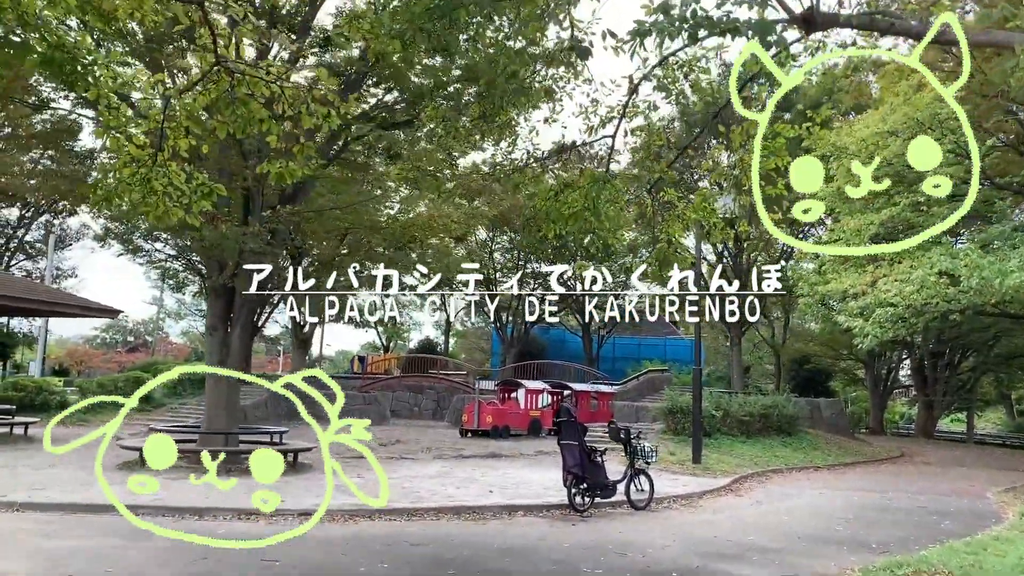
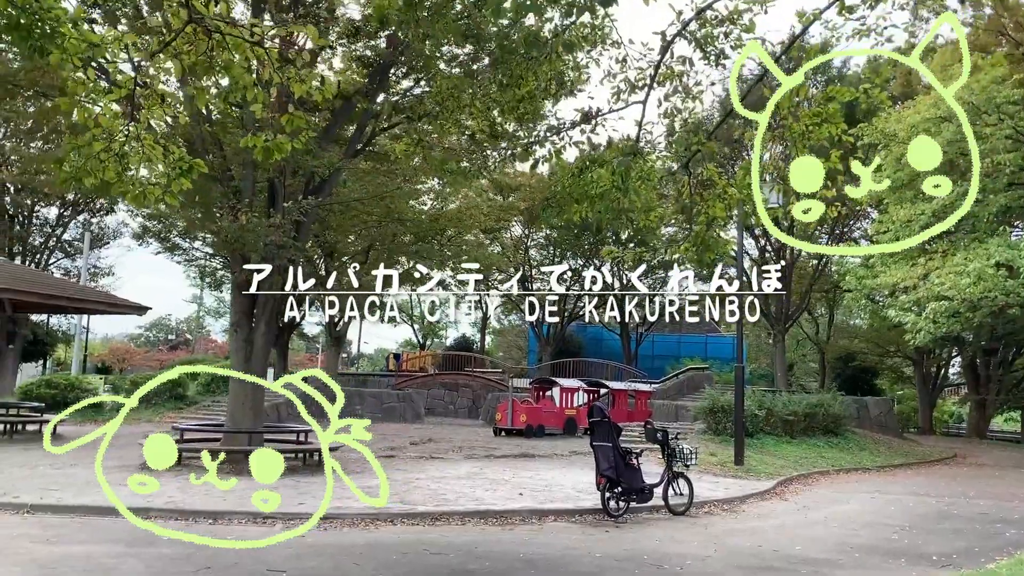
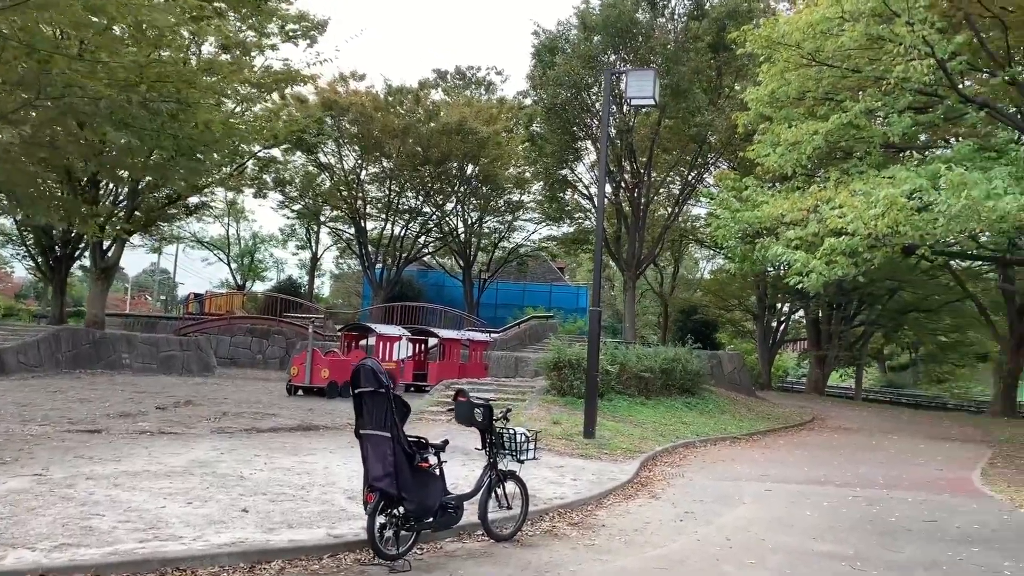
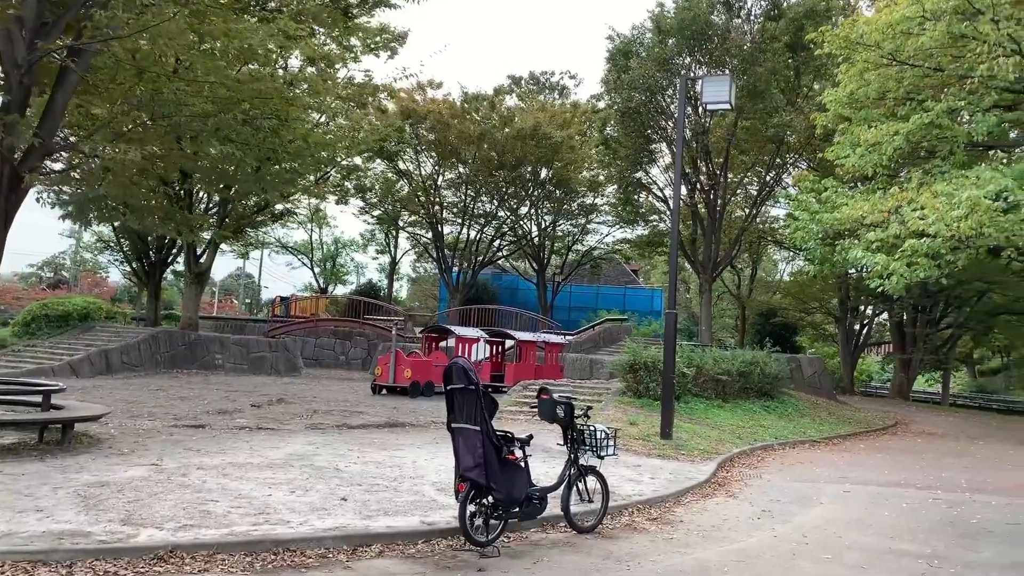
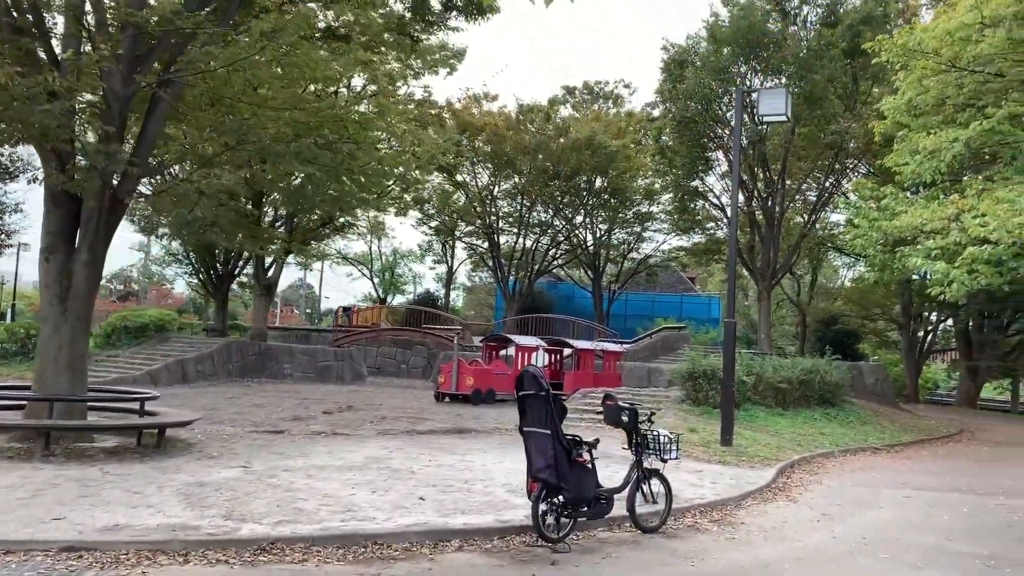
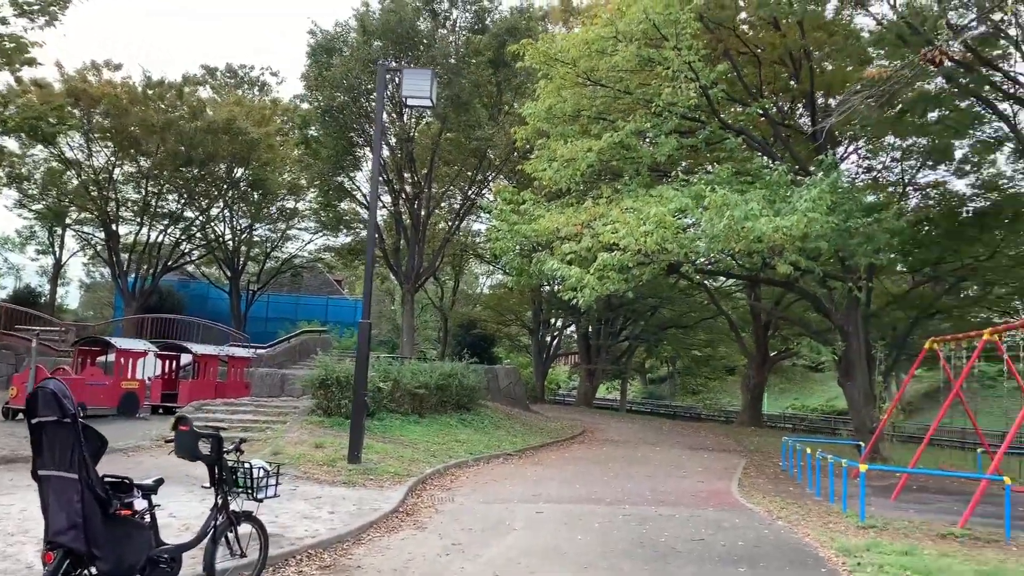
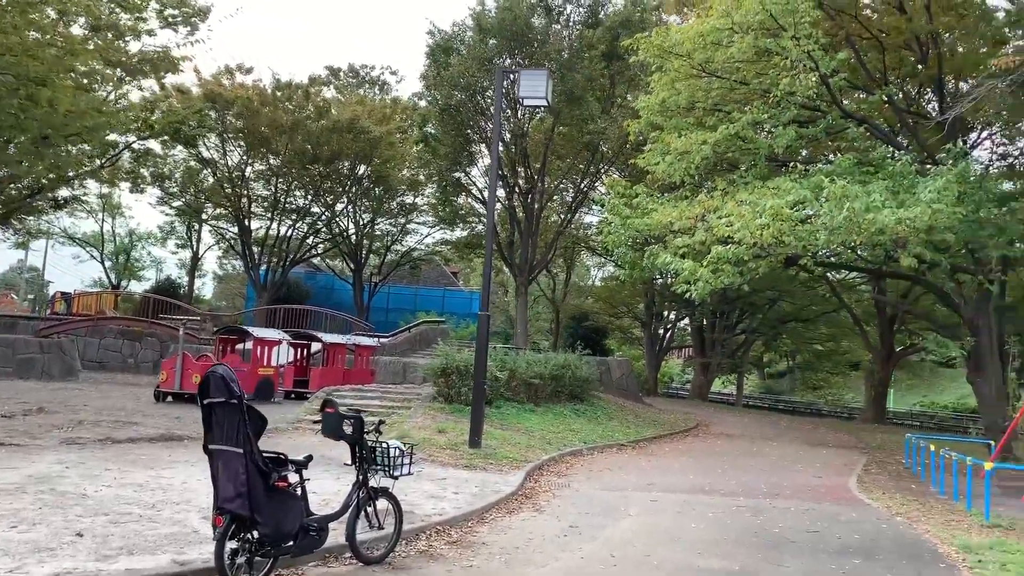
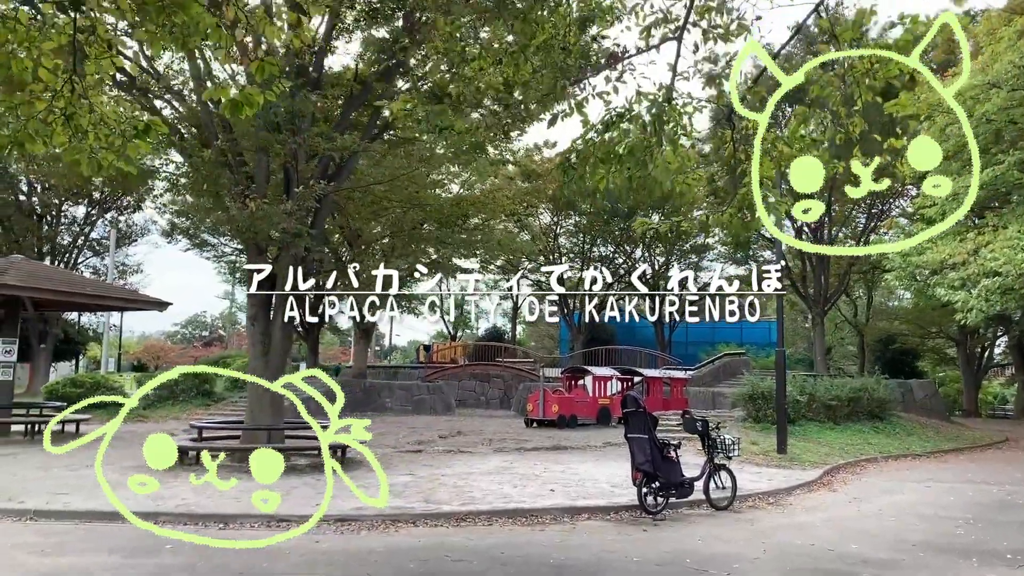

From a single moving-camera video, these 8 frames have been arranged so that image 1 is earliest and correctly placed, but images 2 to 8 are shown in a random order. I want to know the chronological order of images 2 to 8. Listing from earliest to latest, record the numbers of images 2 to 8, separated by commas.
2, 8, 5, 4, 3, 7, 6
